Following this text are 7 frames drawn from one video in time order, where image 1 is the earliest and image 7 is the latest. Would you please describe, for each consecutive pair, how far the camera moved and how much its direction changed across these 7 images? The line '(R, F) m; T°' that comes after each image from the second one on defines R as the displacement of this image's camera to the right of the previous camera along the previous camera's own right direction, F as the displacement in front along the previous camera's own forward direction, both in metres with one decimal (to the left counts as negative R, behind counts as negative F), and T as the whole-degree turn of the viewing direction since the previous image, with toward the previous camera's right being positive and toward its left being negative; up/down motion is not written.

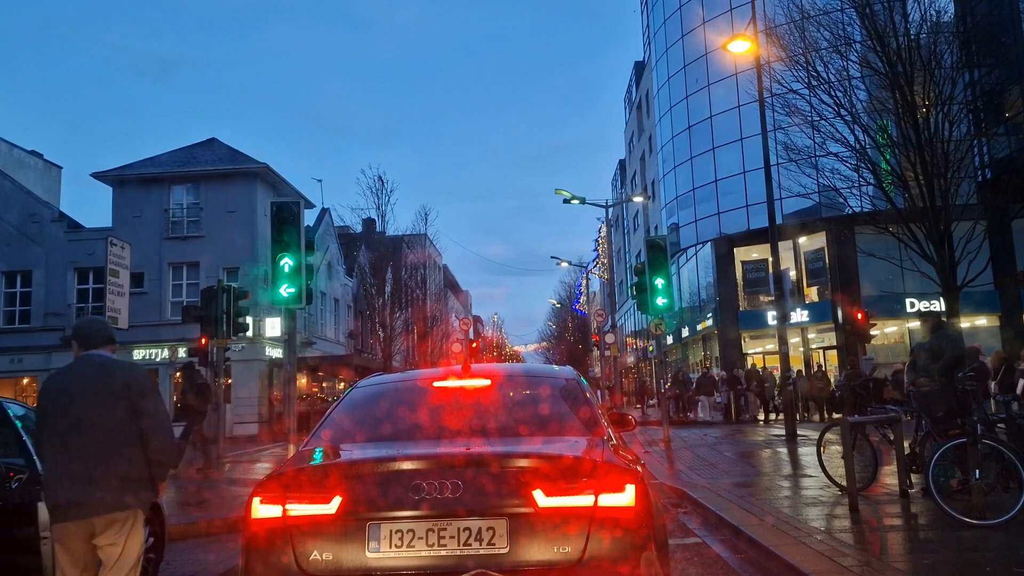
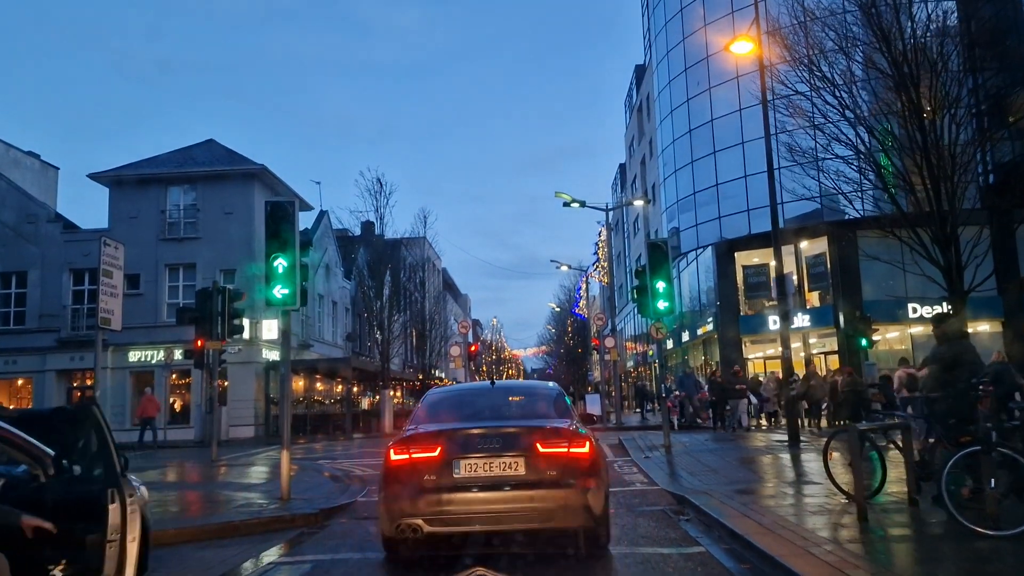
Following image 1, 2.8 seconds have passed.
(0.0, +0.2) m; 0°
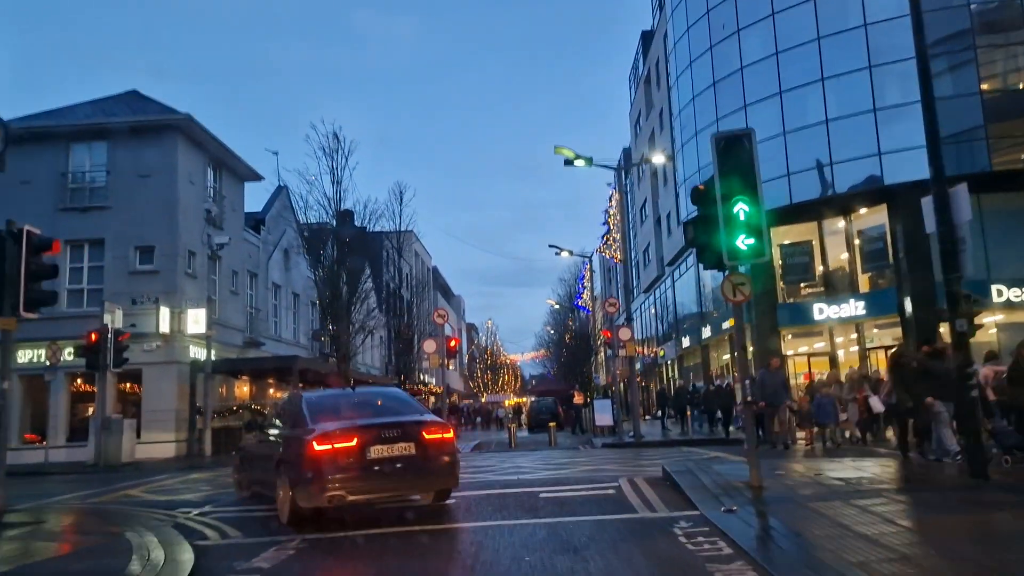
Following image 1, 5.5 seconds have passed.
(+0.3, +6.4) m; 0°
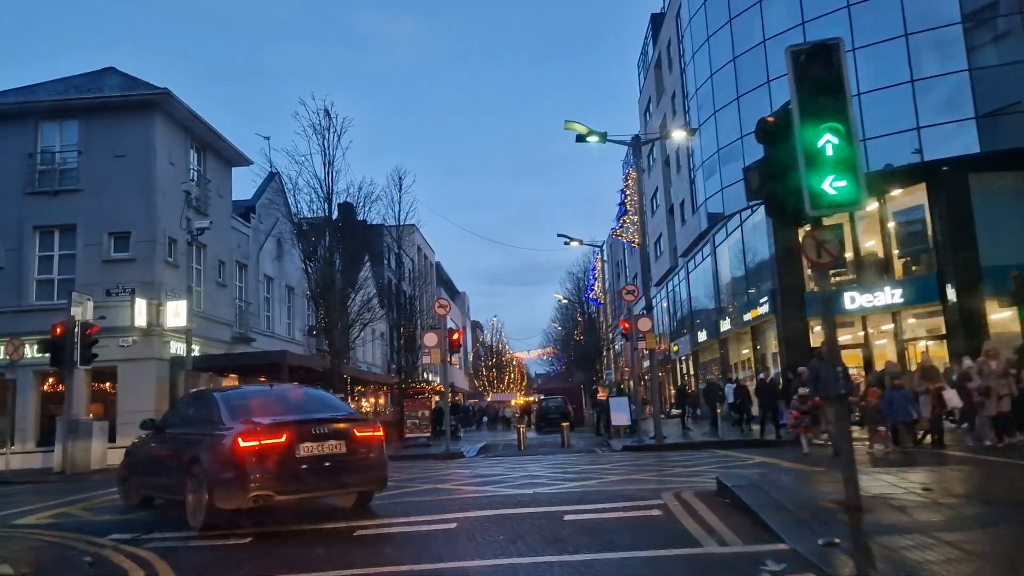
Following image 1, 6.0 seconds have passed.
(-0.1, +2.1) m; 0°
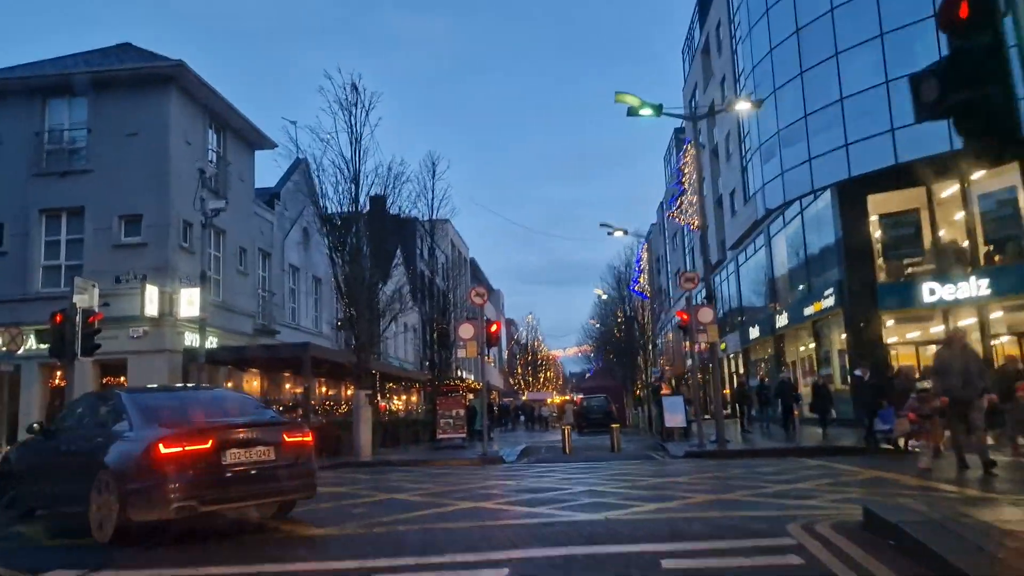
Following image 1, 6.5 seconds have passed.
(-0.3, +2.1) m; -2°
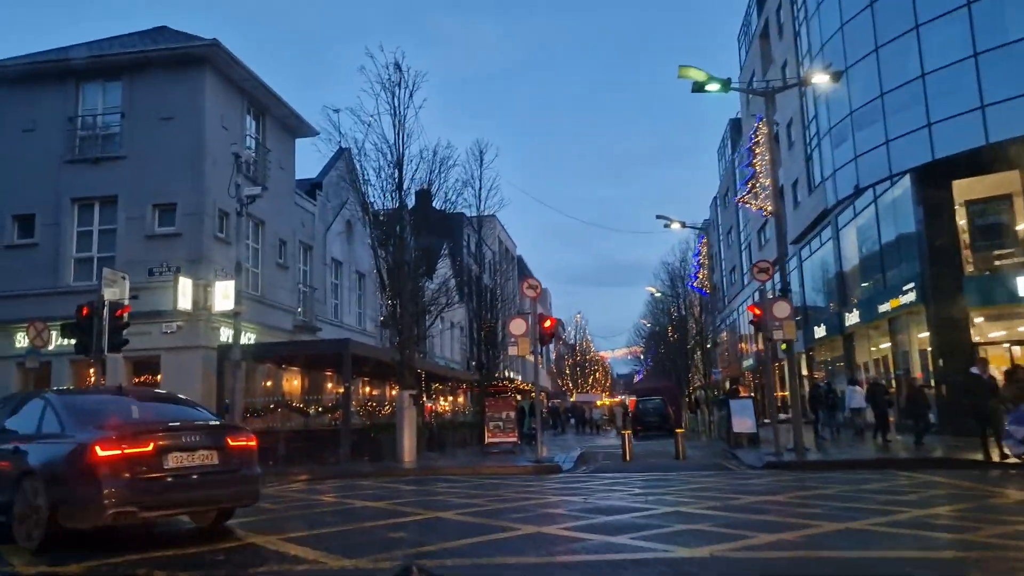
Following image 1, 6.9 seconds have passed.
(-0.2, +1.5) m; -3°
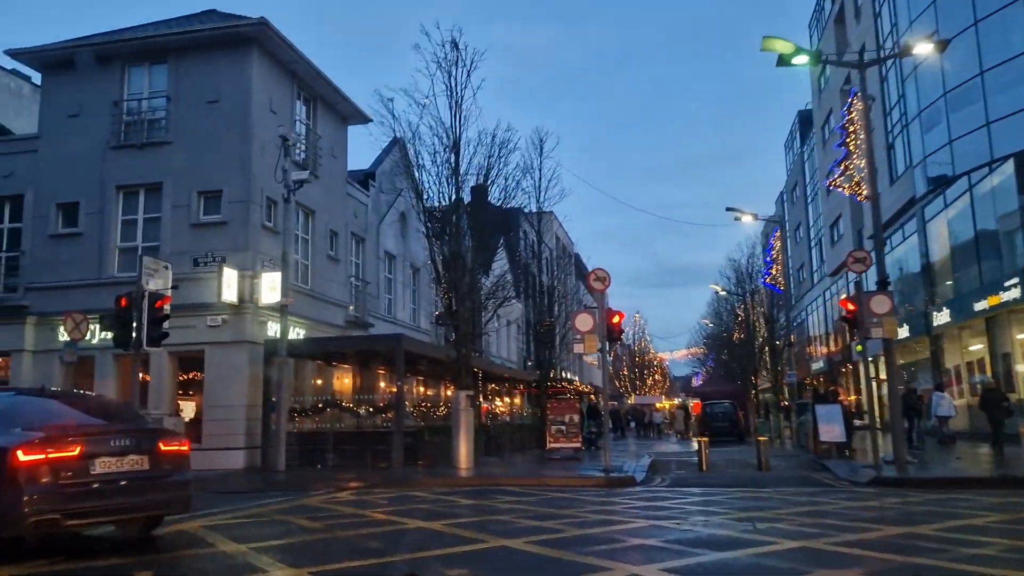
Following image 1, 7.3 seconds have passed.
(-0.2, +1.5) m; -4°
